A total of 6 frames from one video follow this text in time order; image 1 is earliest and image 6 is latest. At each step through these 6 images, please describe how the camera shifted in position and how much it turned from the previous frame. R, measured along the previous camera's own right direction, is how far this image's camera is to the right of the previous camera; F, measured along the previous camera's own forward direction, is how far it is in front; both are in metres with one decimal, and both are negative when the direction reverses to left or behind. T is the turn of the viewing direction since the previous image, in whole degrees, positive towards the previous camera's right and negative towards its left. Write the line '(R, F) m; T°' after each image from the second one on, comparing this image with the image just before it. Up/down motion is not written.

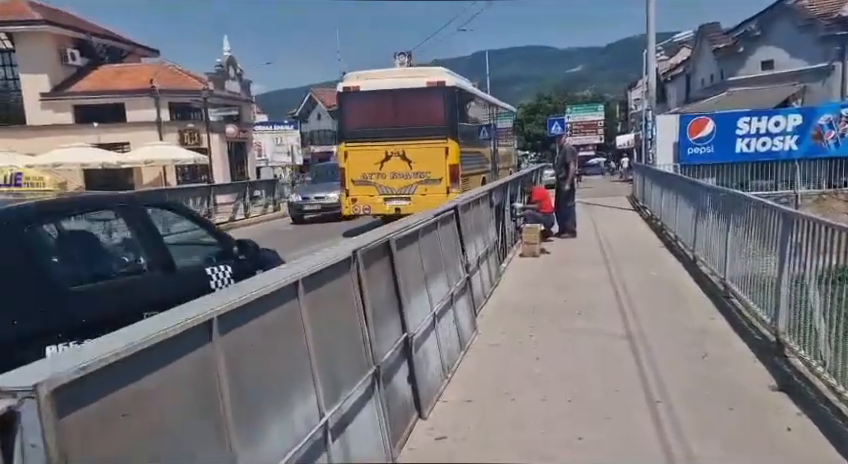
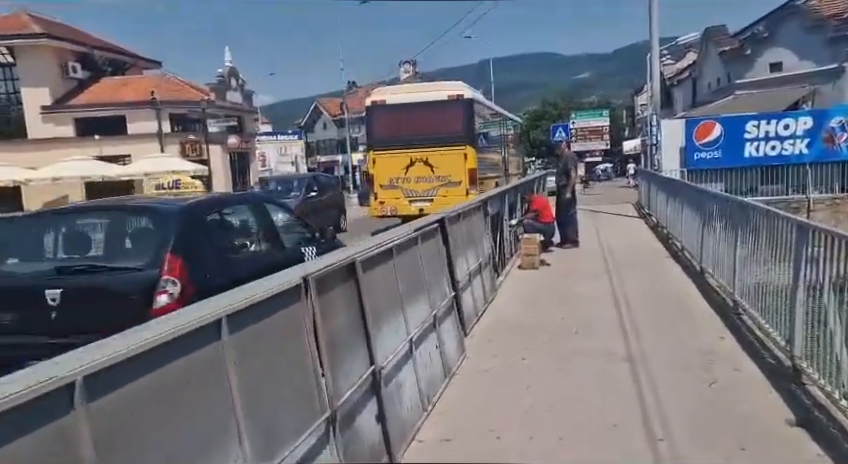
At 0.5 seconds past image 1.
(+0.2, +0.4) m; -1°
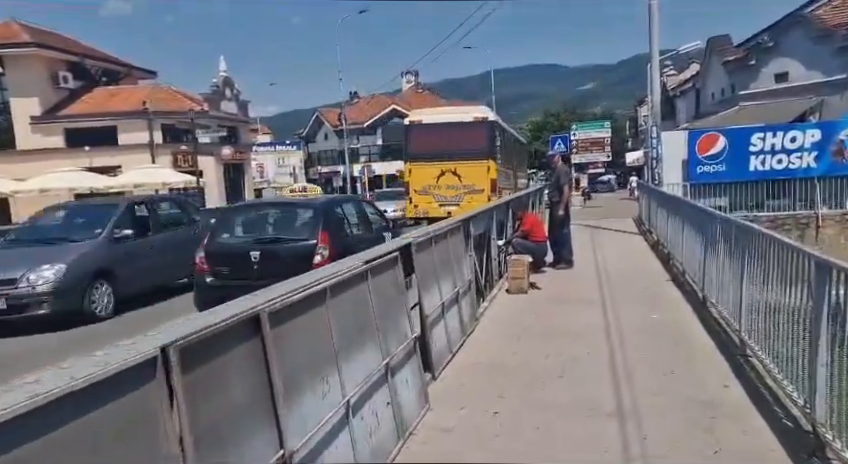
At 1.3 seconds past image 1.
(+0.4, +0.8) m; 0°
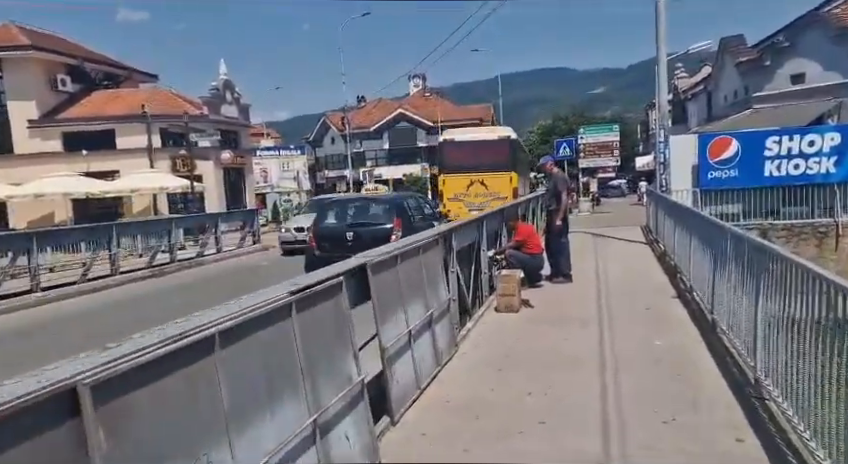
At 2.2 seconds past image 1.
(+0.4, +0.8) m; -1°
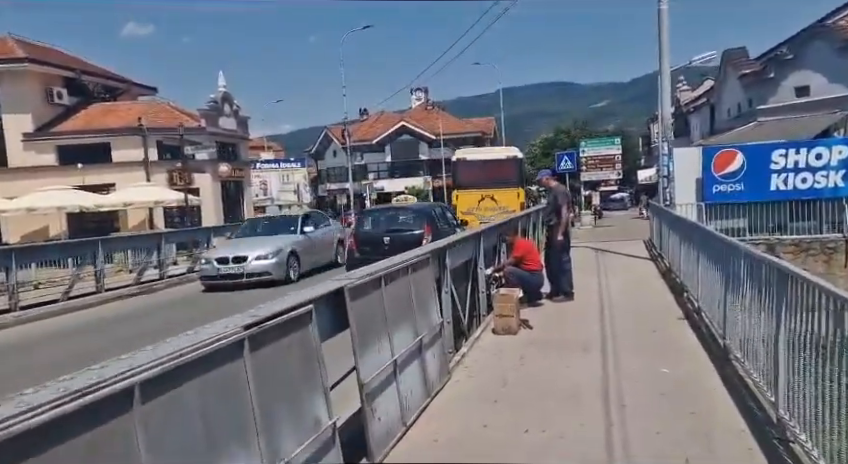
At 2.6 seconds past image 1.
(+0.1, +0.5) m; 0°
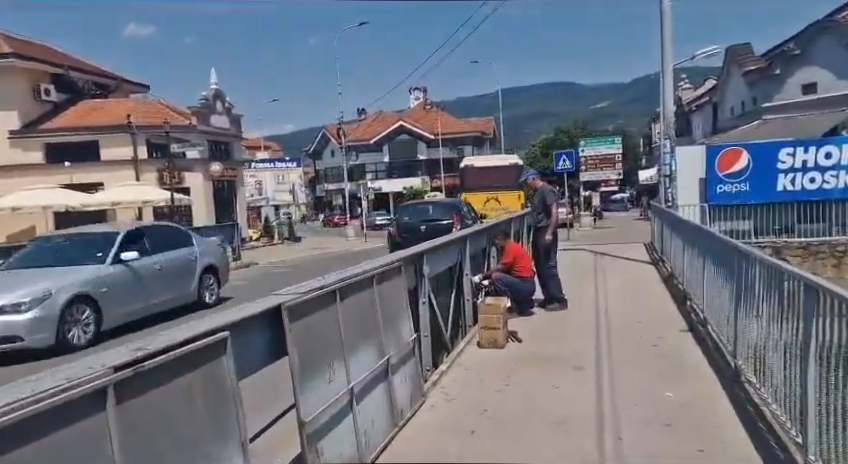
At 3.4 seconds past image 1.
(+0.3, +0.7) m; 0°
